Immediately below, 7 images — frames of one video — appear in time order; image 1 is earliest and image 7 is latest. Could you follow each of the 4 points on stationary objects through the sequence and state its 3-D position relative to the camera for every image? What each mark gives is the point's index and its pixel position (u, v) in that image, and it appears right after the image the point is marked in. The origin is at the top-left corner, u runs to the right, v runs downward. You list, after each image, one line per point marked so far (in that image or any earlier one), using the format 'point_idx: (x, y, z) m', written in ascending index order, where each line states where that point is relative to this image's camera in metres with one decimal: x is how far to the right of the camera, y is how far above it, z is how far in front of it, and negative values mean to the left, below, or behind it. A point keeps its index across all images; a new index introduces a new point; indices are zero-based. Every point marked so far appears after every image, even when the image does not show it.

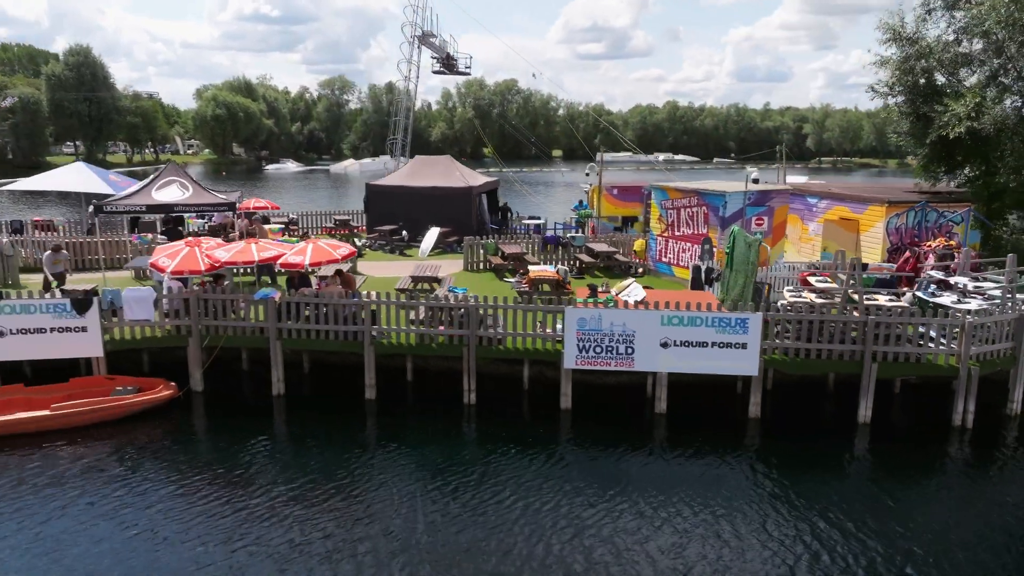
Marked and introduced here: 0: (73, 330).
0: (-8.5, -0.8, +13.9) m
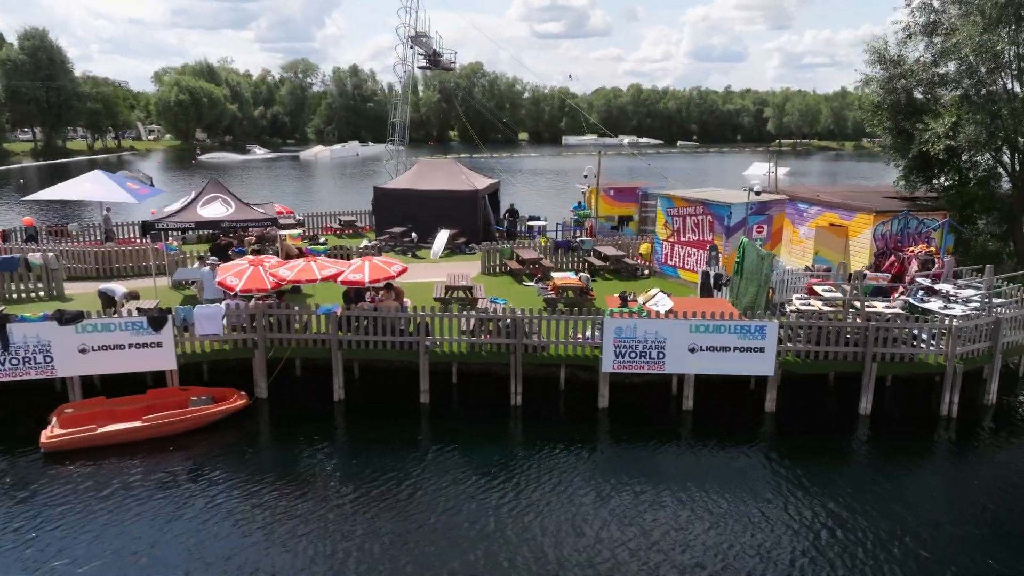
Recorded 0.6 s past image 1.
0: (-7.5, -1.2, +14.9) m
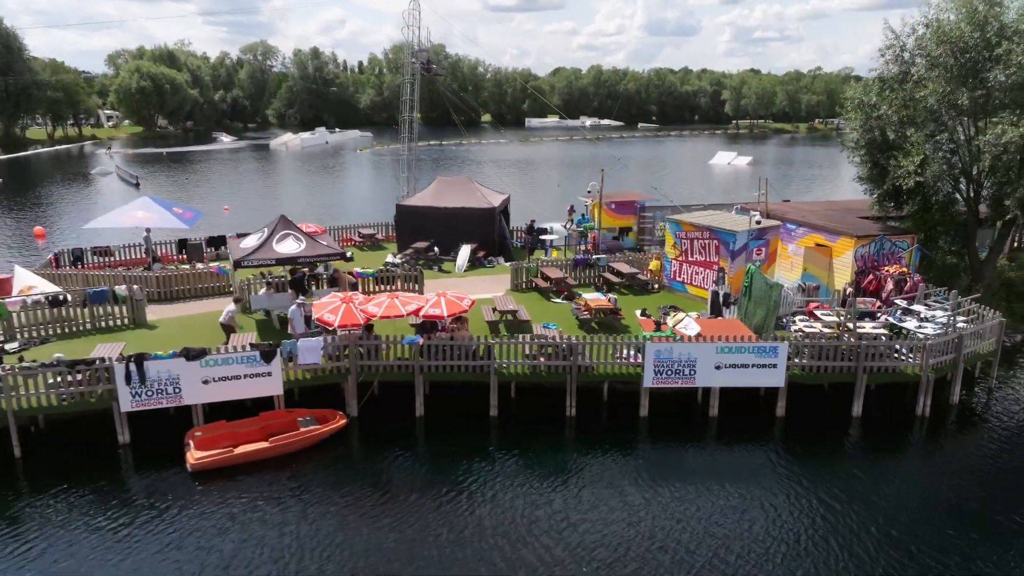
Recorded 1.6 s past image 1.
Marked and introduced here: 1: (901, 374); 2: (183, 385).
0: (-6.1, -2.1, +17.4) m
1: (+10.2, -2.2, +18.8) m
2: (-7.7, -2.3, +16.9) m
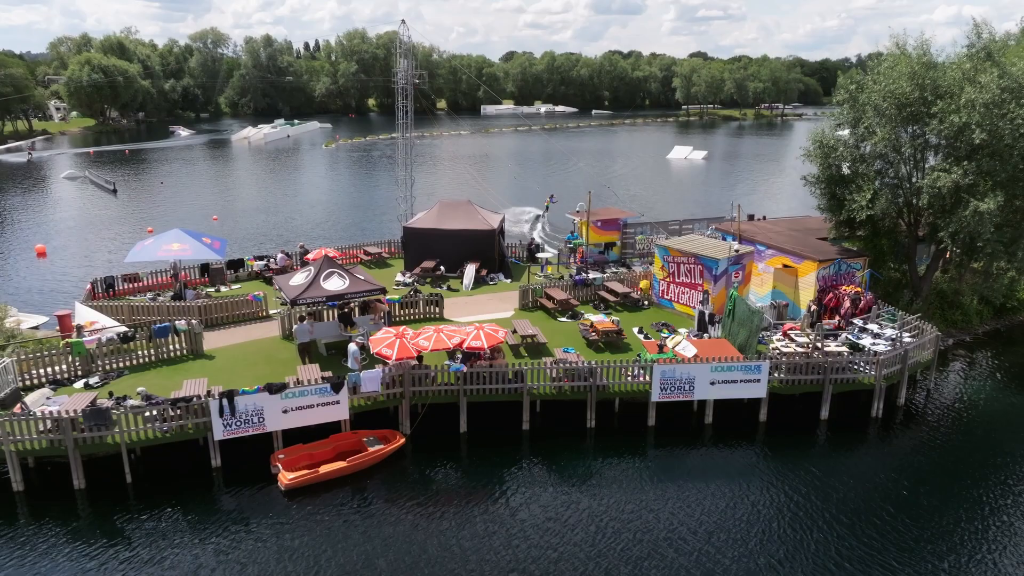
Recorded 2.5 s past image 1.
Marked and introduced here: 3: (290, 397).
0: (-5.1, -3.3, +20.3) m
1: (+11.1, -3.0, +22.8) m
2: (-6.7, -3.5, +19.7) m
3: (-6.1, -3.0, +19.8) m
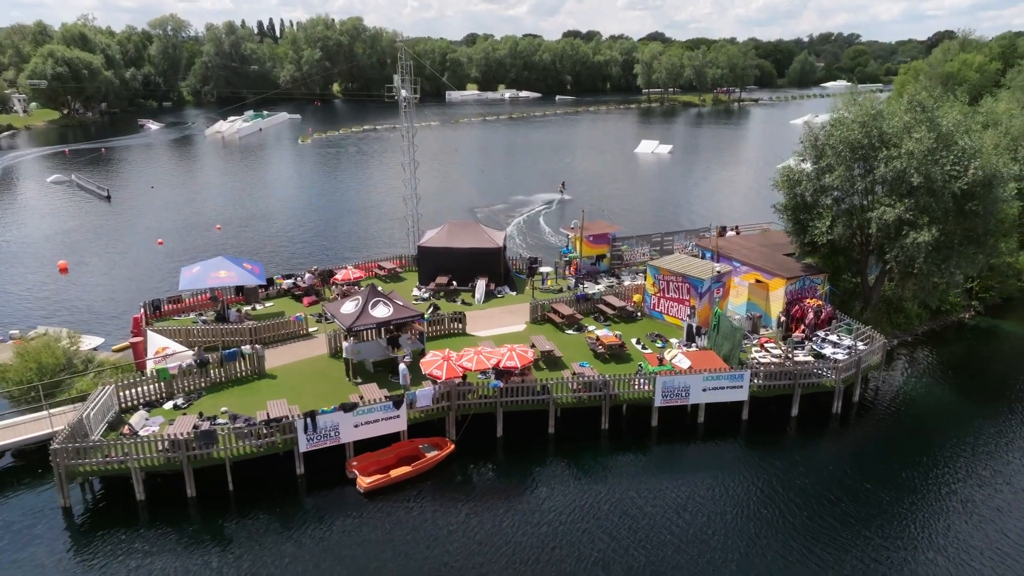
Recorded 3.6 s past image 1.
0: (-4.0, -4.4, +24.3) m
1: (+12.0, -3.7, +27.7) m
2: (-5.6, -4.7, +23.6) m
3: (-5.0, -4.2, +23.7) m
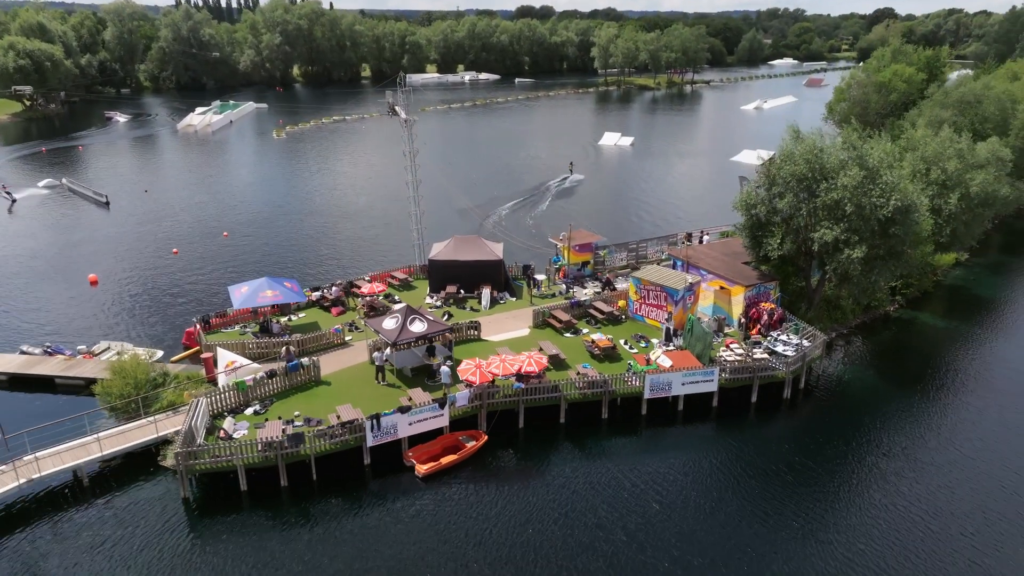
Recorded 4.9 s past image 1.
0: (-3.1, -5.4, +30.1) m
1: (+12.7, -4.2, +34.4) m
2: (-4.6, -5.7, +29.3) m
3: (-4.1, -5.2, +29.5) m
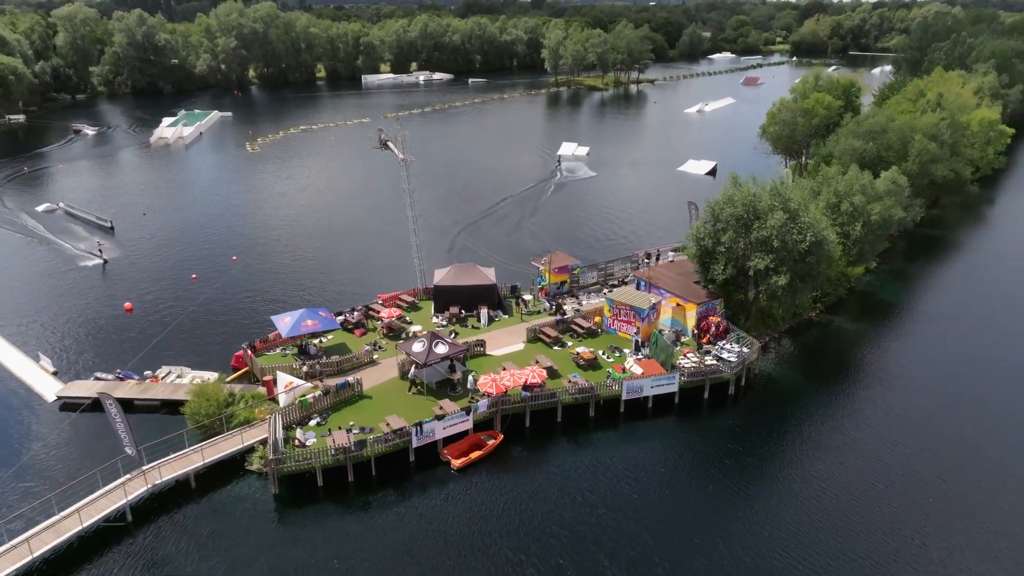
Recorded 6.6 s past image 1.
0: (-2.5, -7.1, +38.4) m
1: (+12.8, -5.5, +43.8) m
2: (-4.0, -7.5, +37.5) m
3: (-3.4, -7.0, +37.7) m
